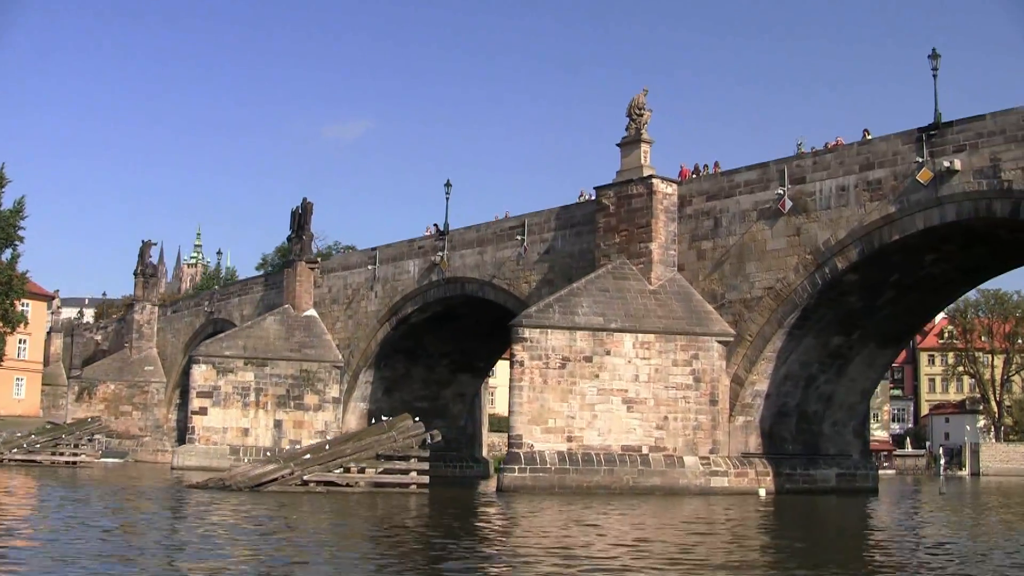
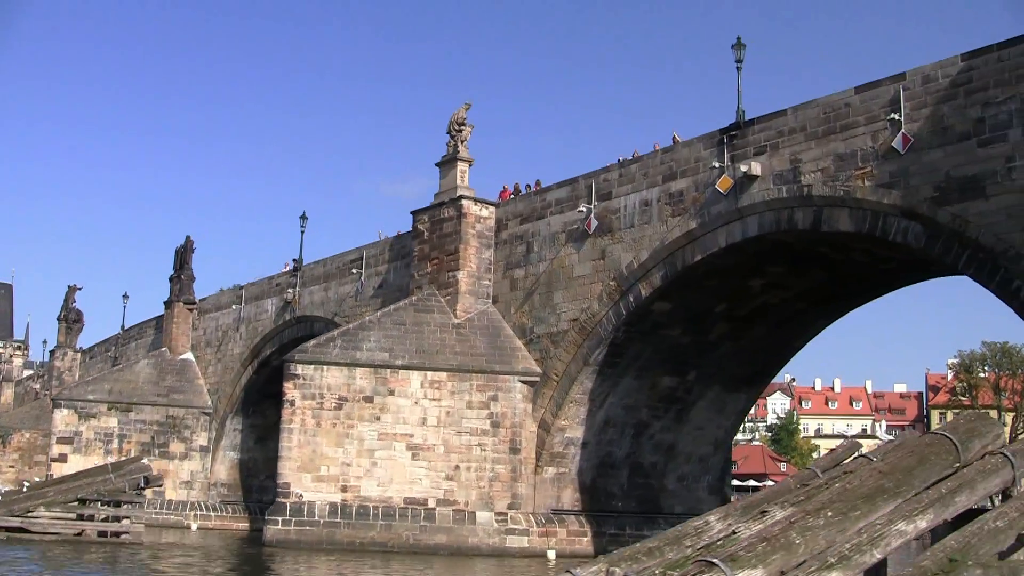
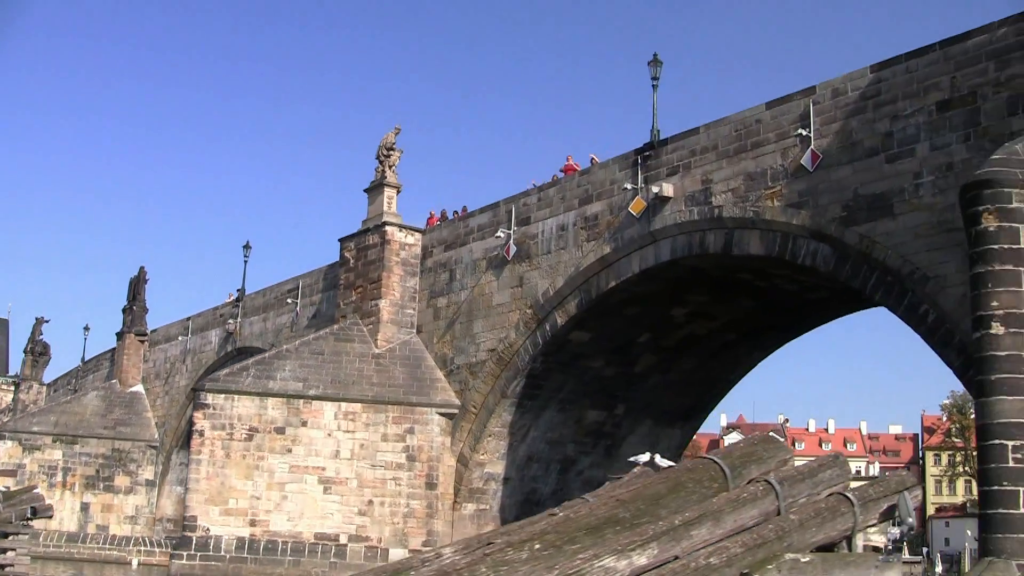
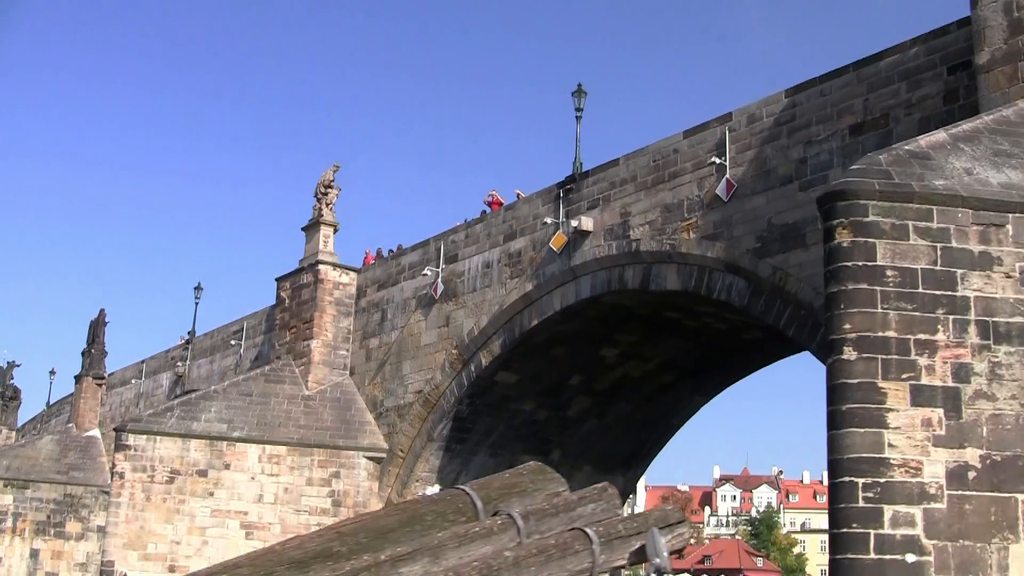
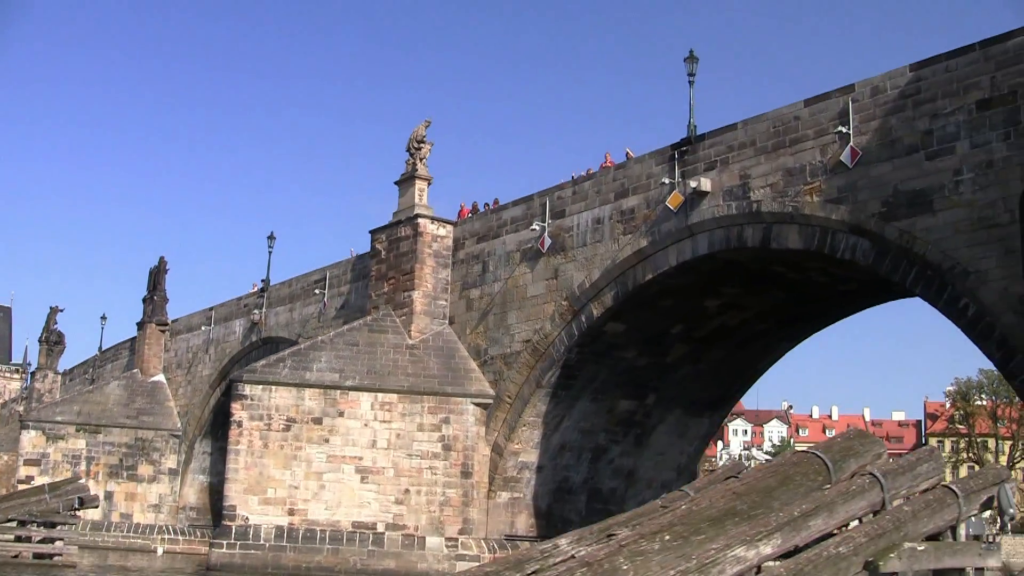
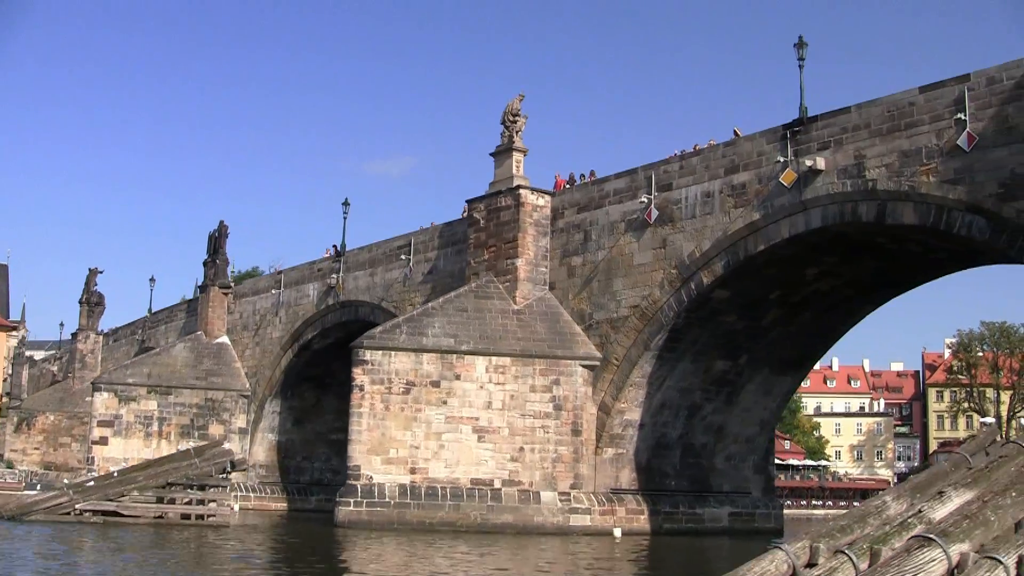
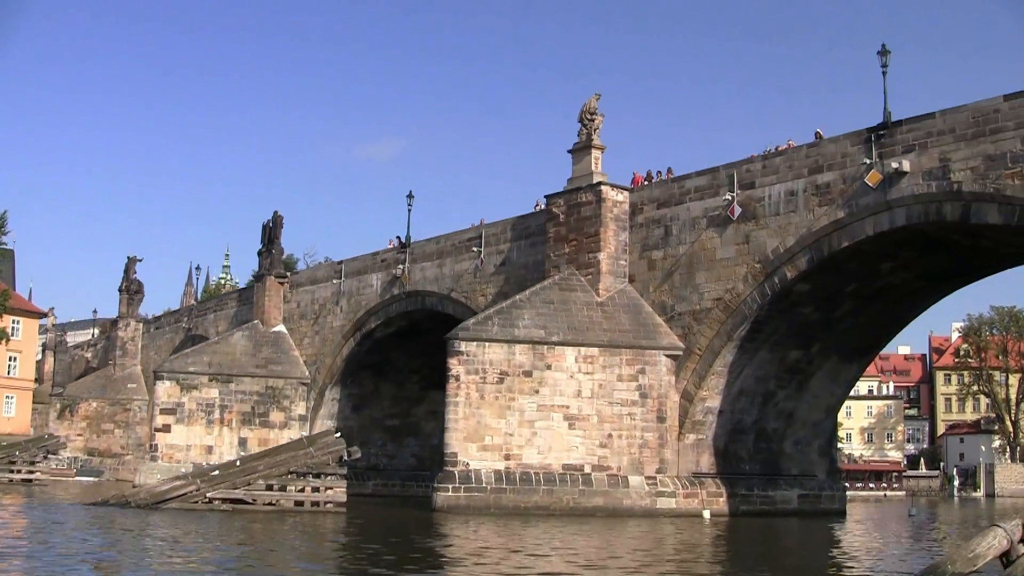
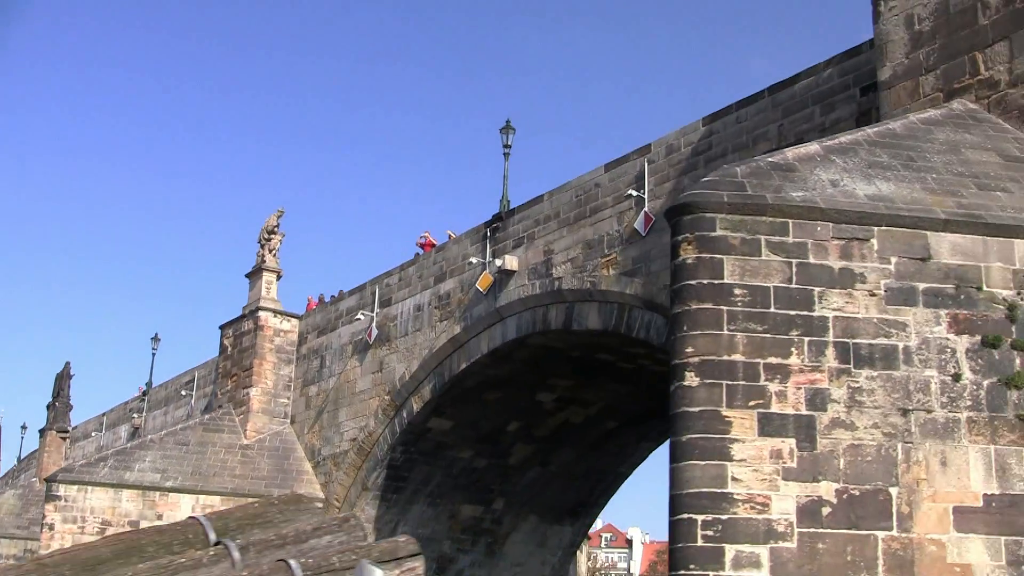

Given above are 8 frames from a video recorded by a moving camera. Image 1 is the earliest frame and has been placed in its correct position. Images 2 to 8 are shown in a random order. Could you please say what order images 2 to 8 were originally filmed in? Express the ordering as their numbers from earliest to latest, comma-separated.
7, 6, 2, 5, 3, 4, 8
